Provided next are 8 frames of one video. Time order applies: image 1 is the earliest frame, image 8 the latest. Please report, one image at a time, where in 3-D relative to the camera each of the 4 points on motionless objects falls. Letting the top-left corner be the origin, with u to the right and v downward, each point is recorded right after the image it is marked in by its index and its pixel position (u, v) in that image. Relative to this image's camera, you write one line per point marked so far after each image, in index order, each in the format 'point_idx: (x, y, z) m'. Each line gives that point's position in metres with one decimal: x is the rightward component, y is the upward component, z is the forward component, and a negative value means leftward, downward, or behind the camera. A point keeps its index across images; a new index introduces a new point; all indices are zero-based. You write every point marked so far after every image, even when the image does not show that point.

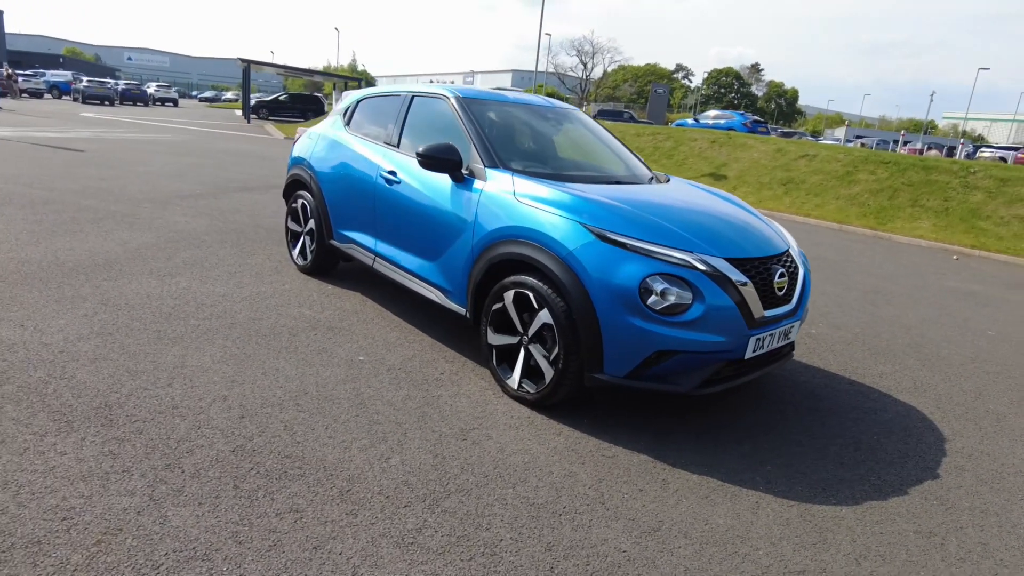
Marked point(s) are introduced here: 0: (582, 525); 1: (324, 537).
0: (+0.3, -1.0, +2.8) m
1: (-0.7, -1.0, +2.5) m
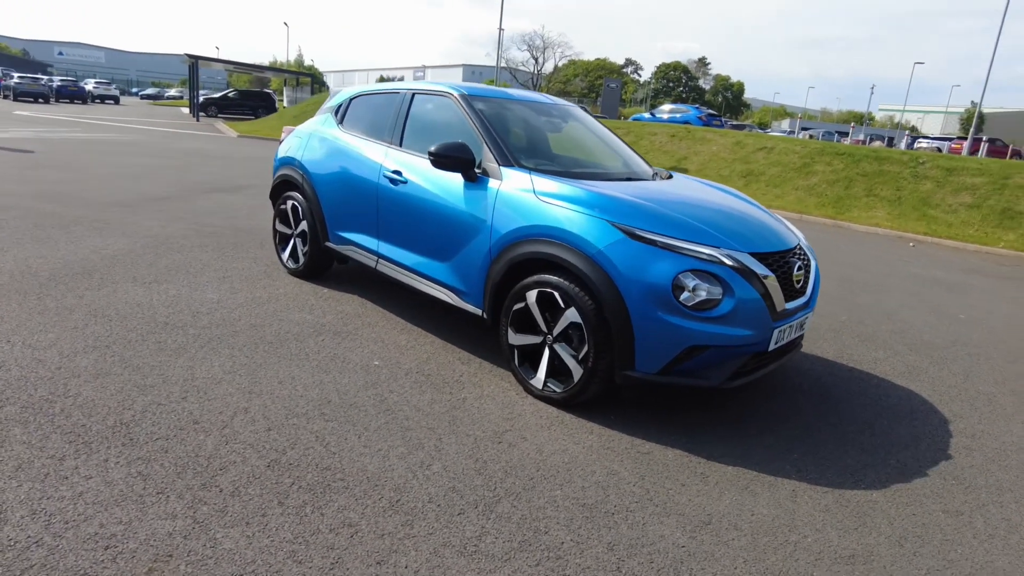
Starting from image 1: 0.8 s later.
0: (+0.6, -1.0, +2.8) m
1: (-0.5, -1.0, +2.5) m
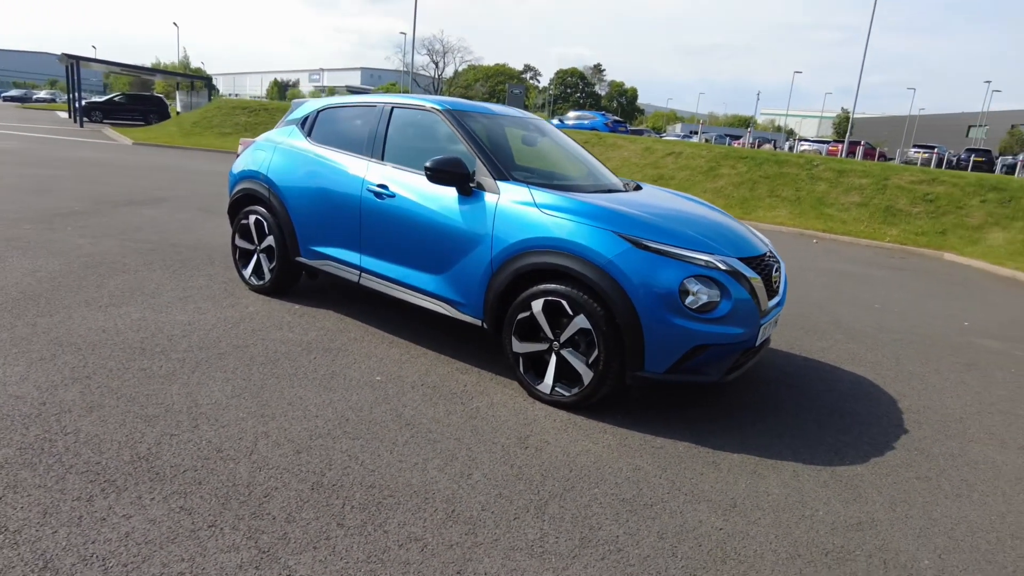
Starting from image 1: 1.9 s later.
0: (+0.8, -1.1, +3.0) m
1: (-0.2, -1.1, +2.5) m
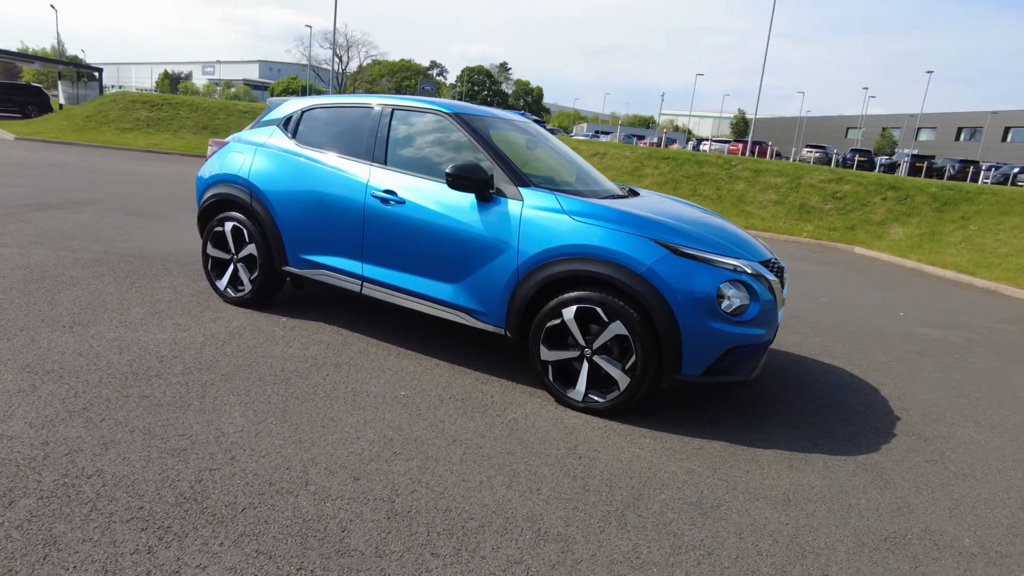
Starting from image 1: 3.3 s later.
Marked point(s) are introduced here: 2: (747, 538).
0: (+1.1, -1.1, +3.1) m
1: (+0.2, -1.2, +2.5) m
2: (+1.1, -1.1, +2.9) m
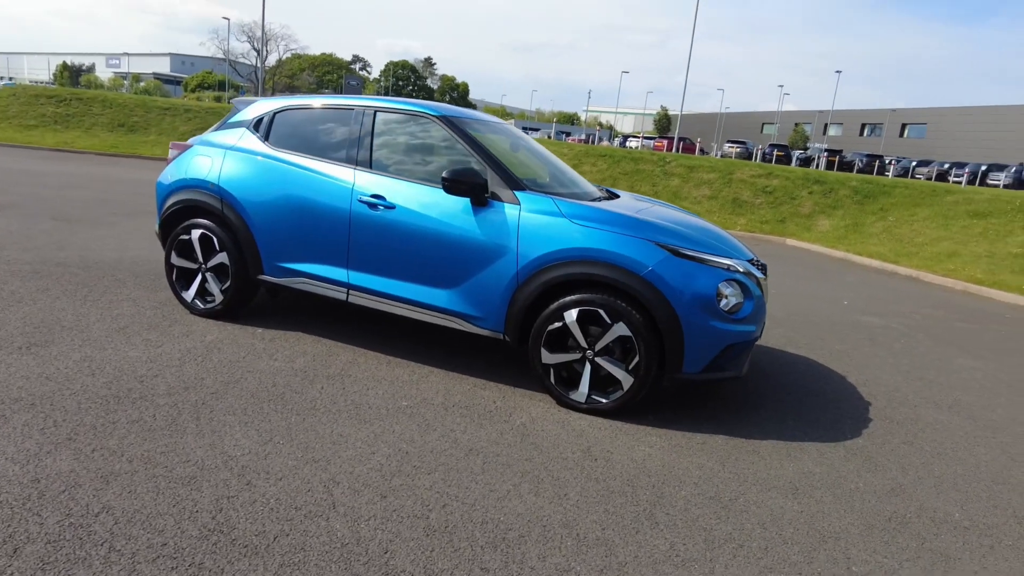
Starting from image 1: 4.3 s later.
0: (+1.3, -1.1, +3.2) m
1: (+0.4, -1.2, +2.5) m
2: (+1.2, -1.1, +3.0) m
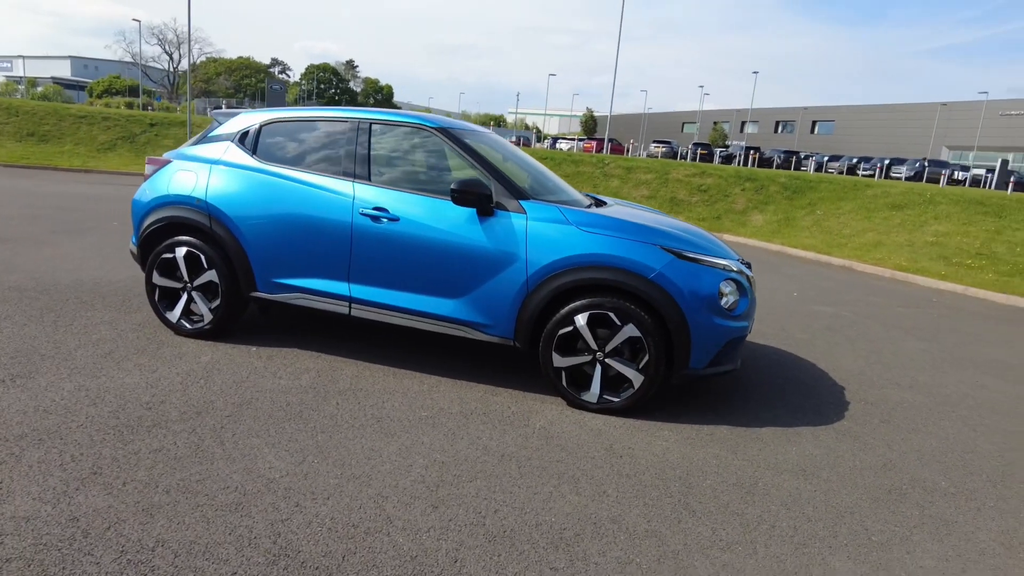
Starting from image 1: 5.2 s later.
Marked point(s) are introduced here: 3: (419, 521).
0: (+1.4, -1.1, +3.4) m
1: (+0.7, -1.2, +2.7) m
2: (+1.4, -1.1, +3.2) m
3: (-0.4, -1.0, +2.8) m
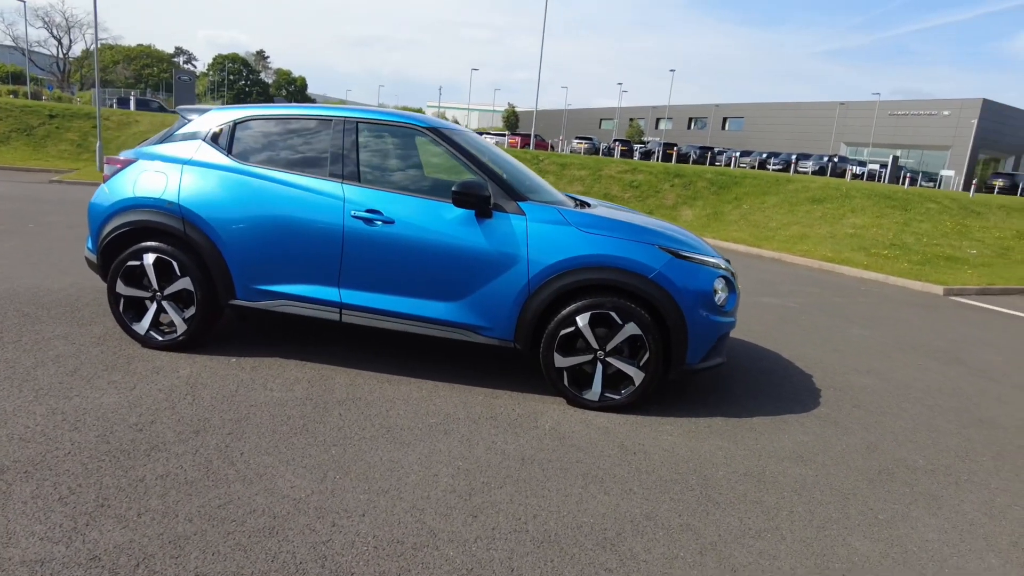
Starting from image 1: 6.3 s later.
0: (+1.5, -1.1, +3.6) m
1: (+0.9, -1.2, +2.8) m
2: (+1.6, -1.1, +3.4) m
3: (-0.2, -1.1, +2.8) m
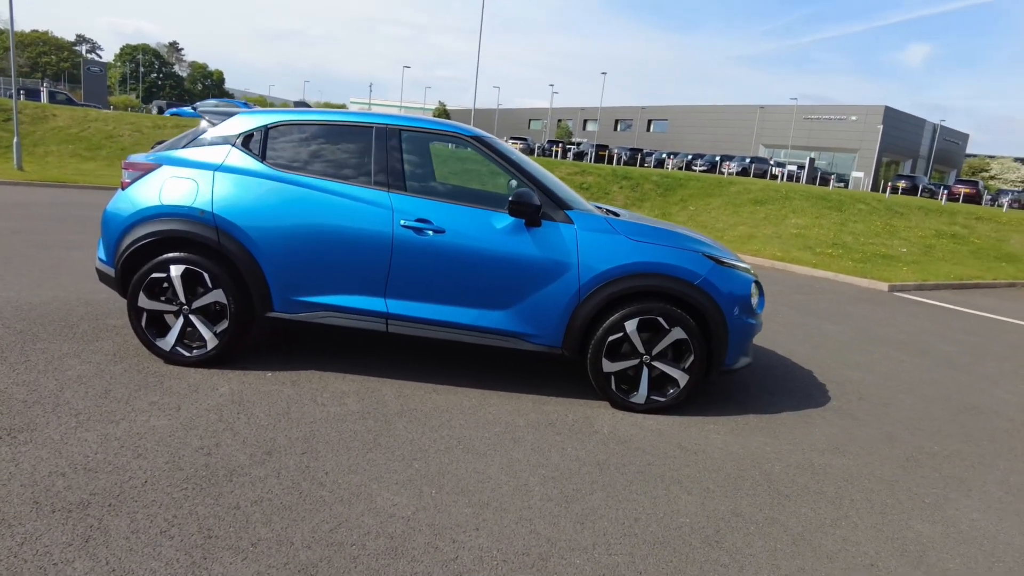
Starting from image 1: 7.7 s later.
0: (+1.9, -1.1, +3.9) m
1: (+1.4, -1.2, +2.9) m
2: (+2.0, -1.1, +3.7) m
3: (+0.3, -1.1, +2.8) m
